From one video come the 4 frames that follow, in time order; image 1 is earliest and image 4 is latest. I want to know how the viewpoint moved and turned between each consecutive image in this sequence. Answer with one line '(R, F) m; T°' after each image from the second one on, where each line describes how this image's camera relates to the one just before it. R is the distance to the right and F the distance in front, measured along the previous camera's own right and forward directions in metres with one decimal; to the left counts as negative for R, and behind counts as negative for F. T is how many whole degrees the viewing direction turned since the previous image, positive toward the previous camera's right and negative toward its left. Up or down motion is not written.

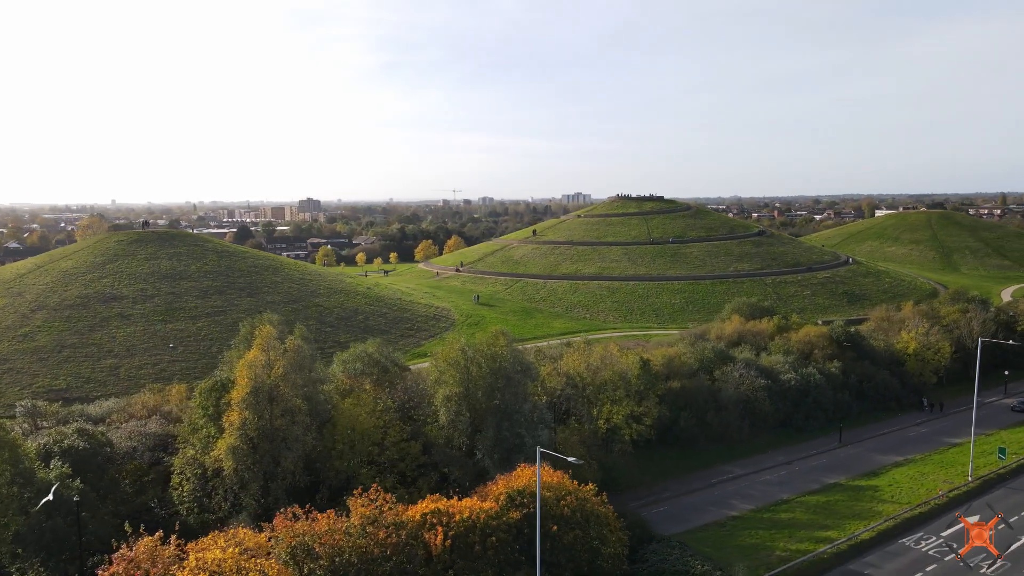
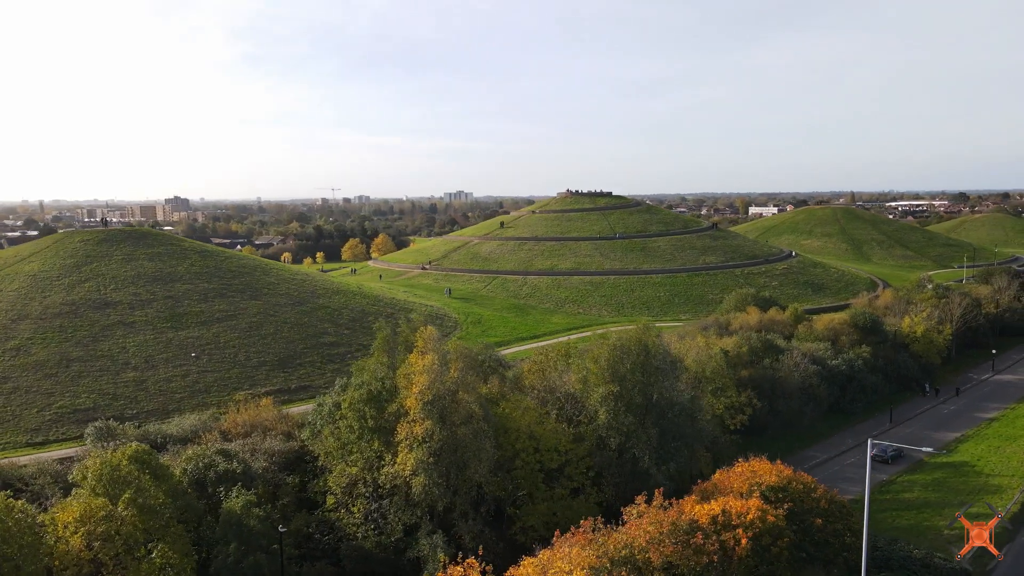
(-9.2, +1.8) m; +8°
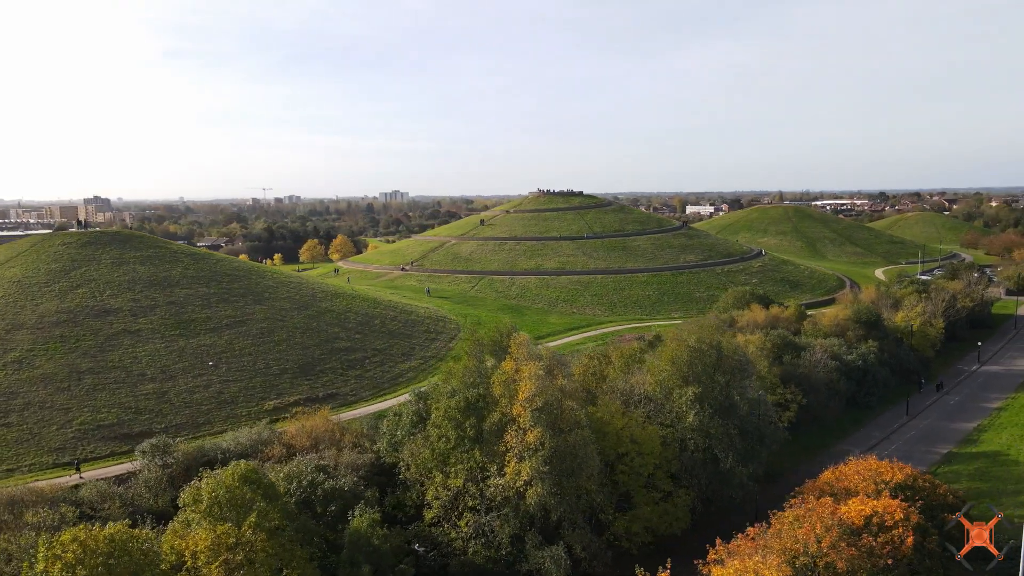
(-4.9, +0.7) m; +4°
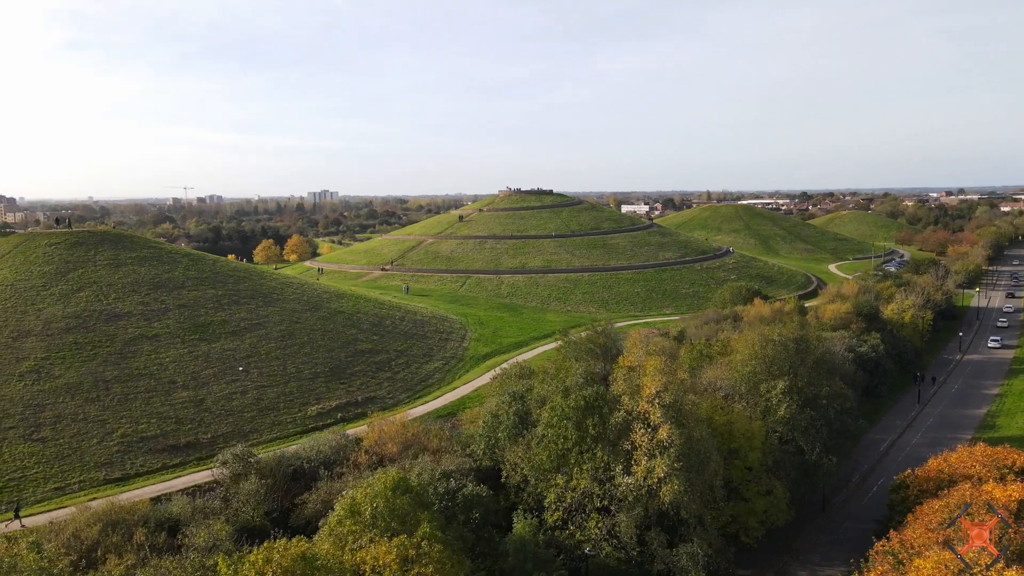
(-5.5, +0.5) m; +5°
